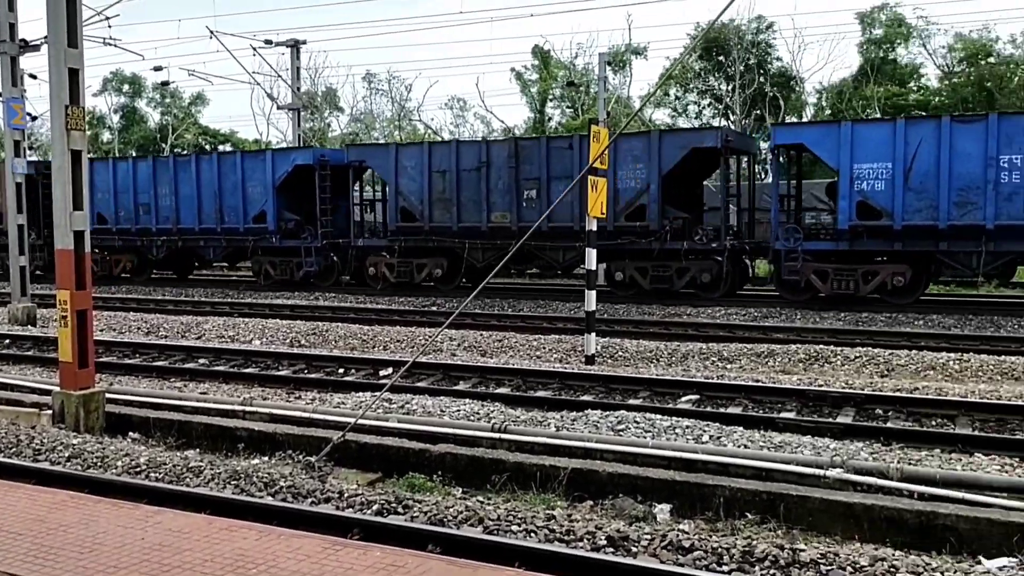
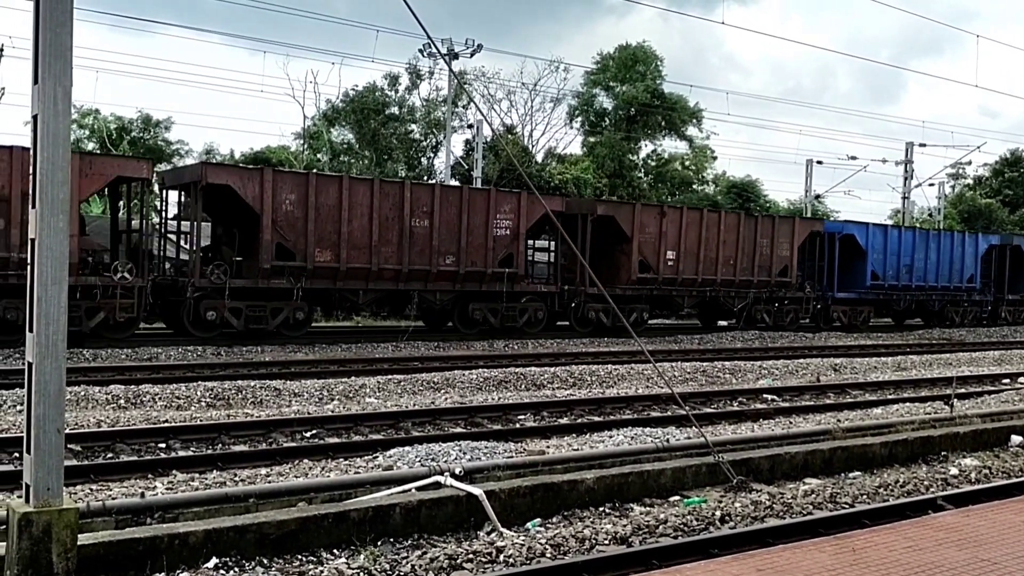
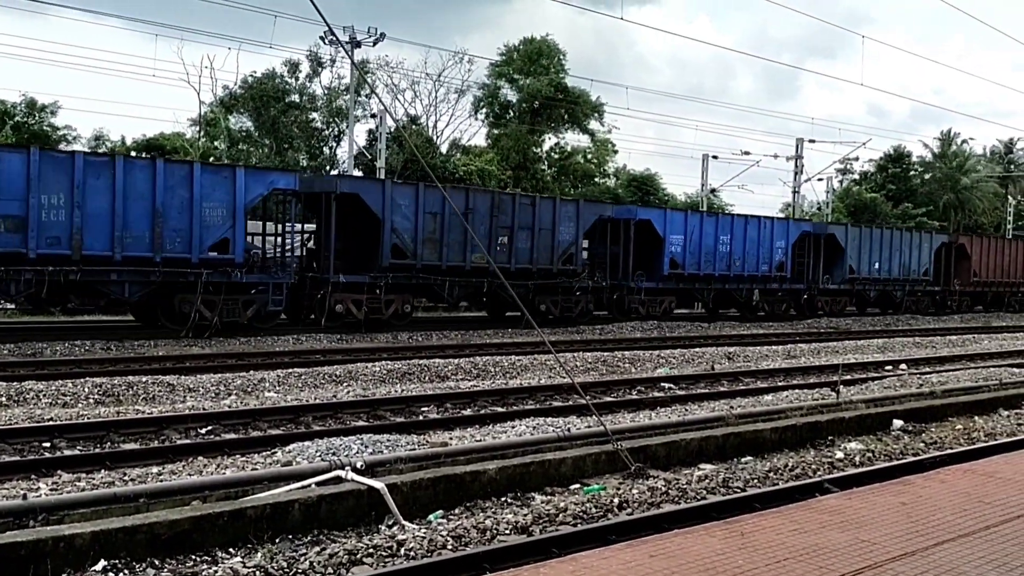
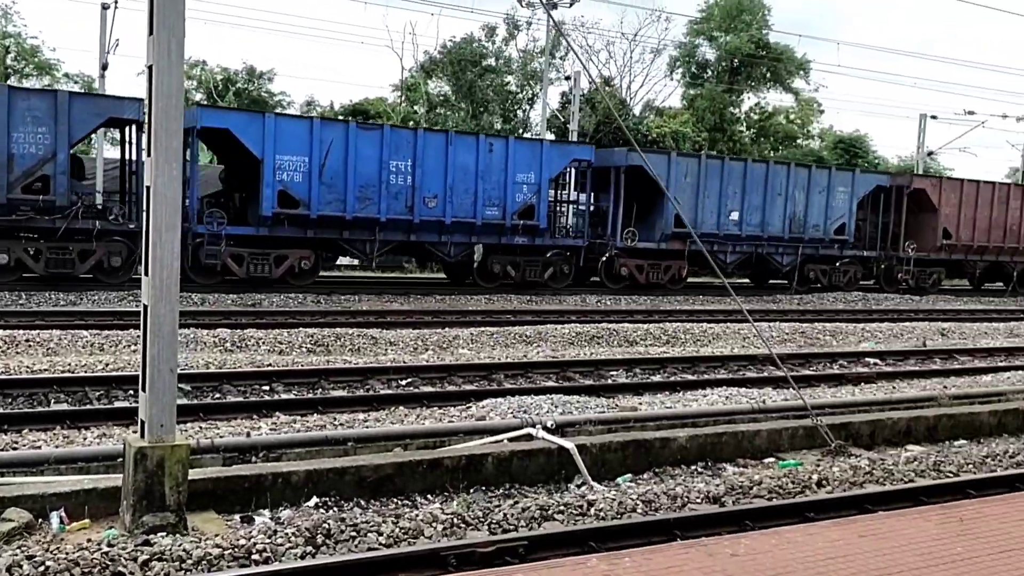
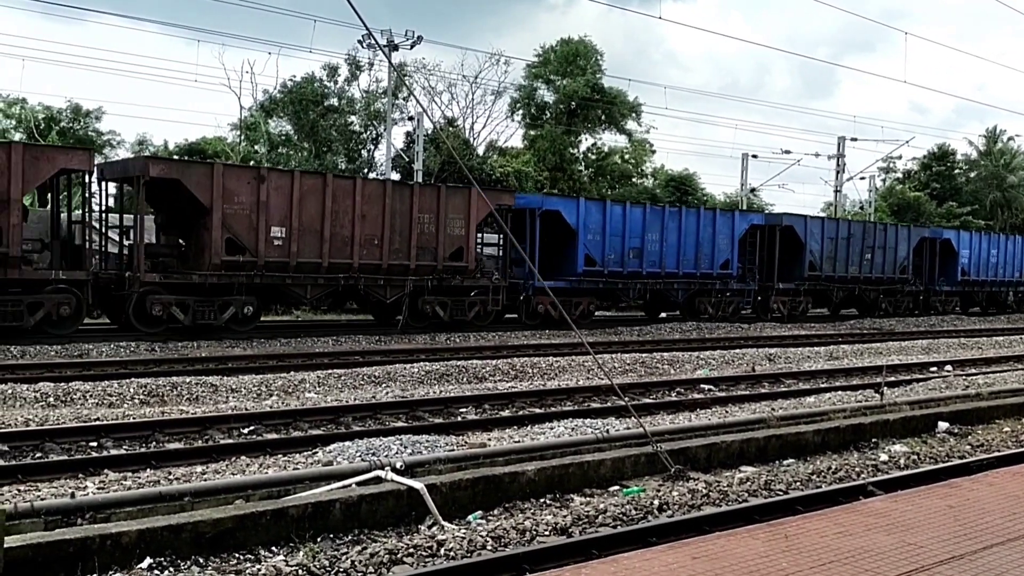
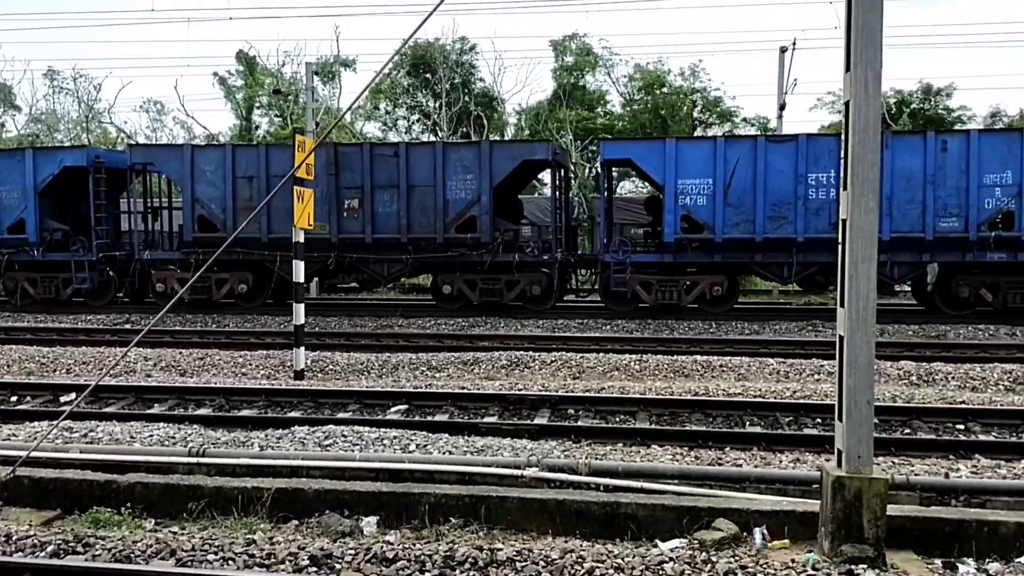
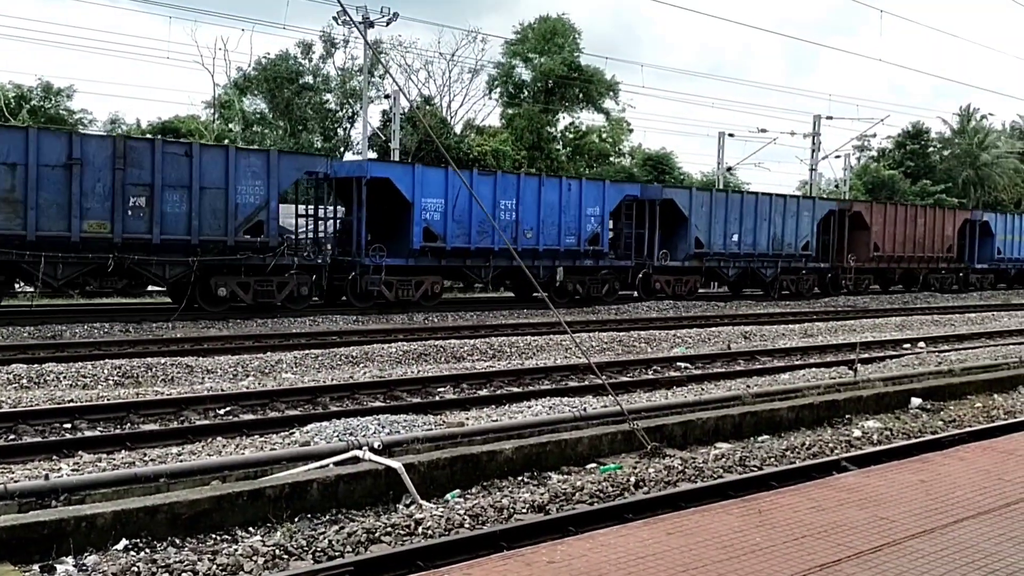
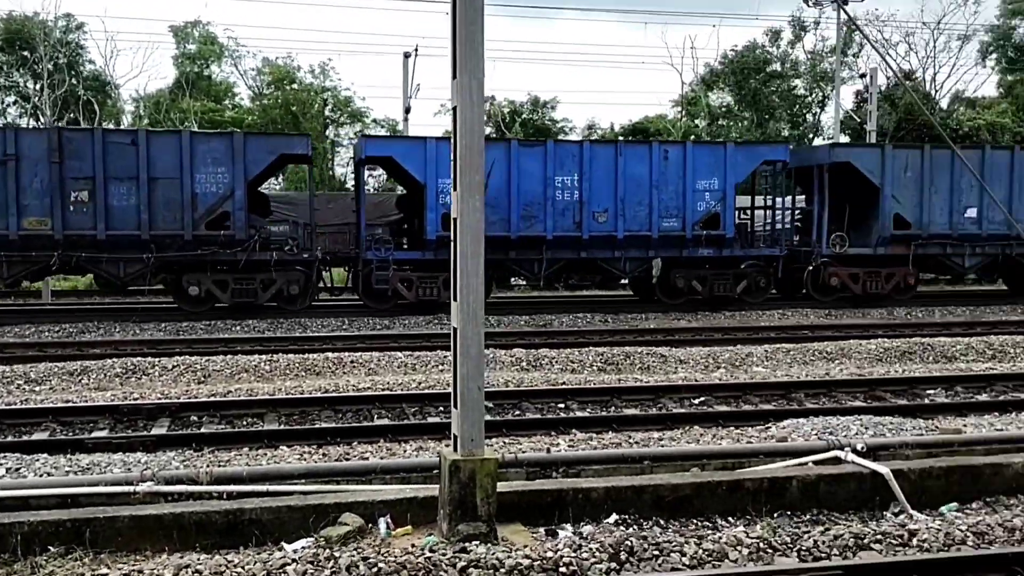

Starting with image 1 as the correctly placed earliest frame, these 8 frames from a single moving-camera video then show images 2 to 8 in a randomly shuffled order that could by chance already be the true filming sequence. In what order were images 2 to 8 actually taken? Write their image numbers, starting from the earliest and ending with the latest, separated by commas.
6, 8, 4, 7, 3, 5, 2
